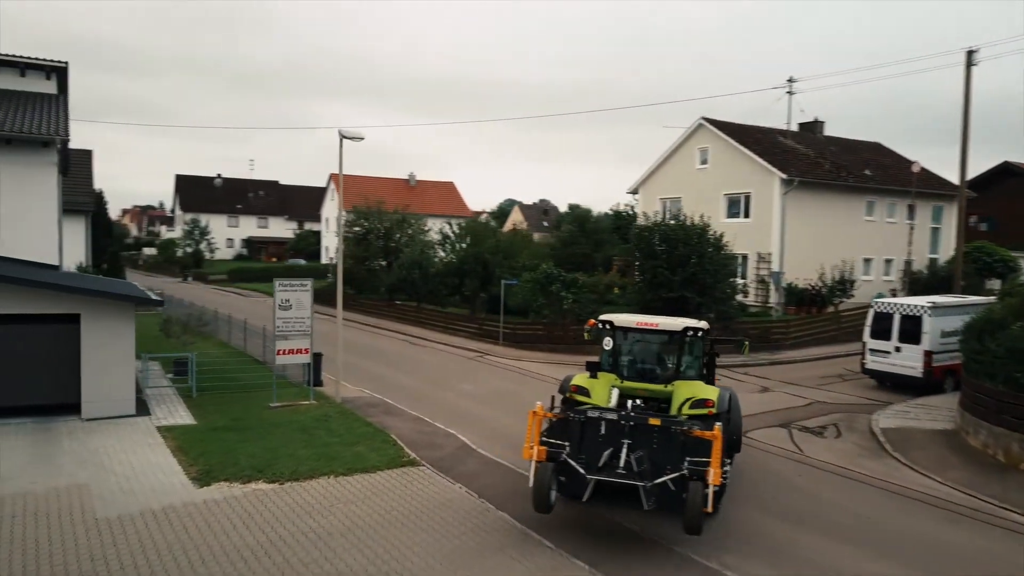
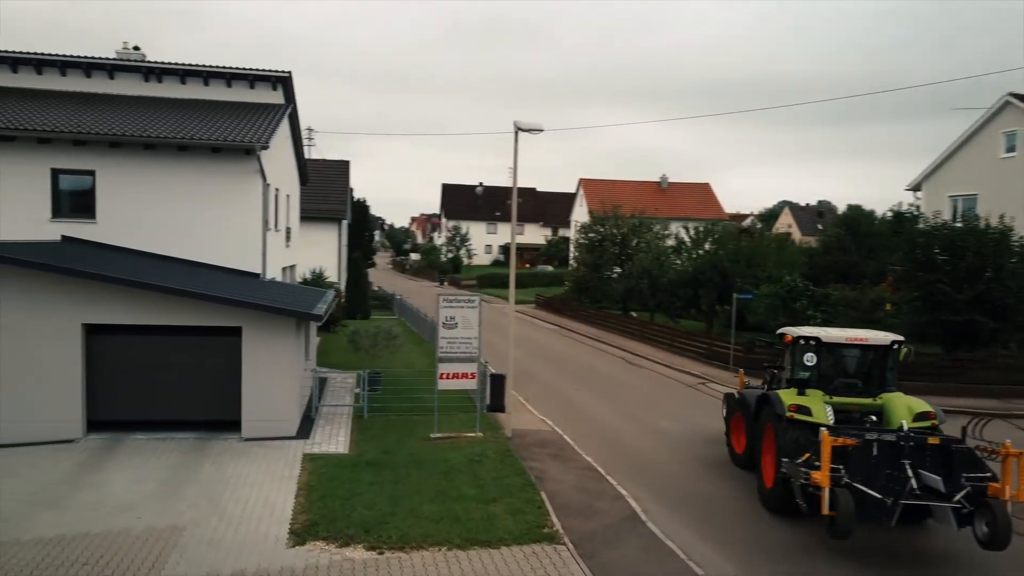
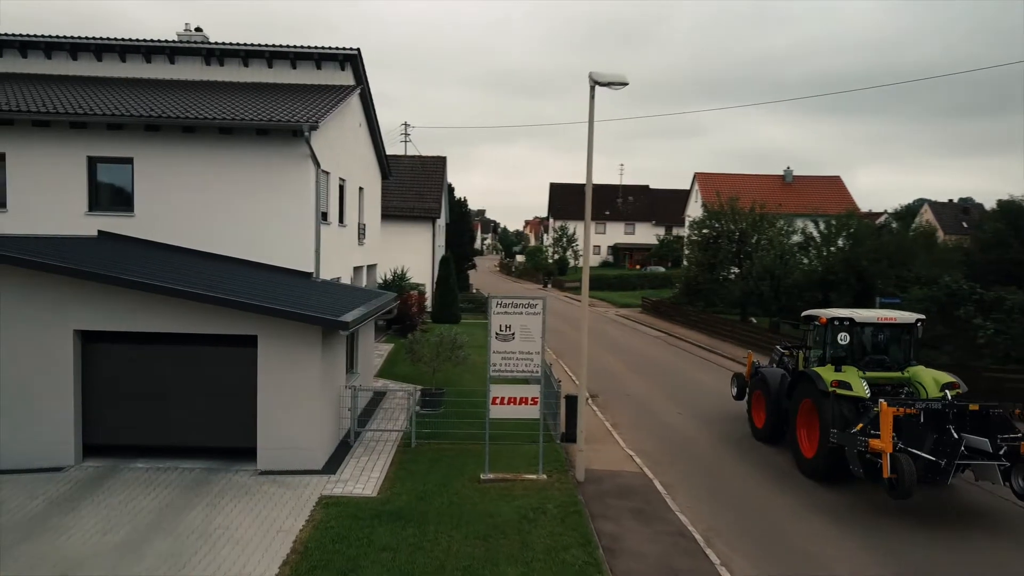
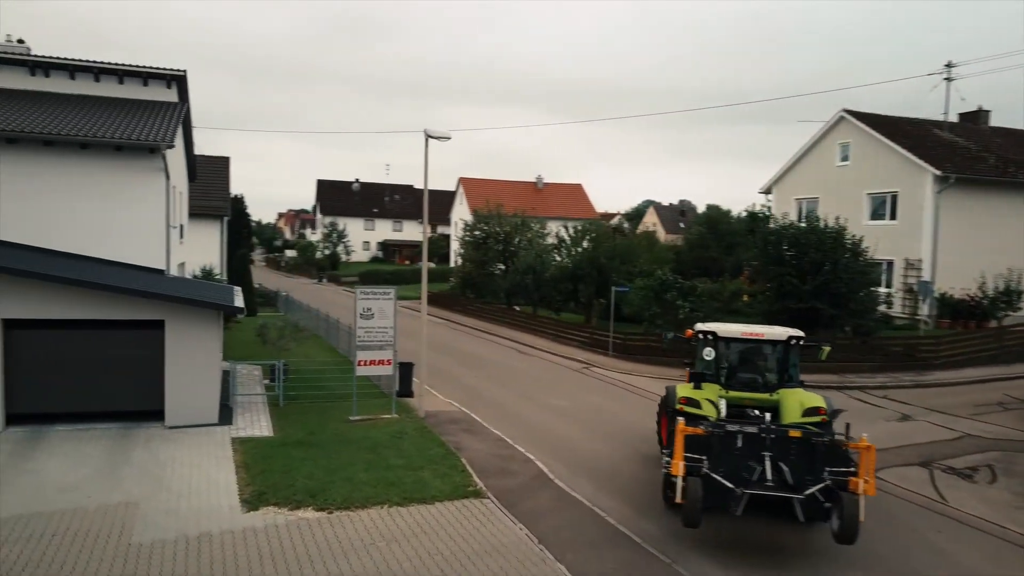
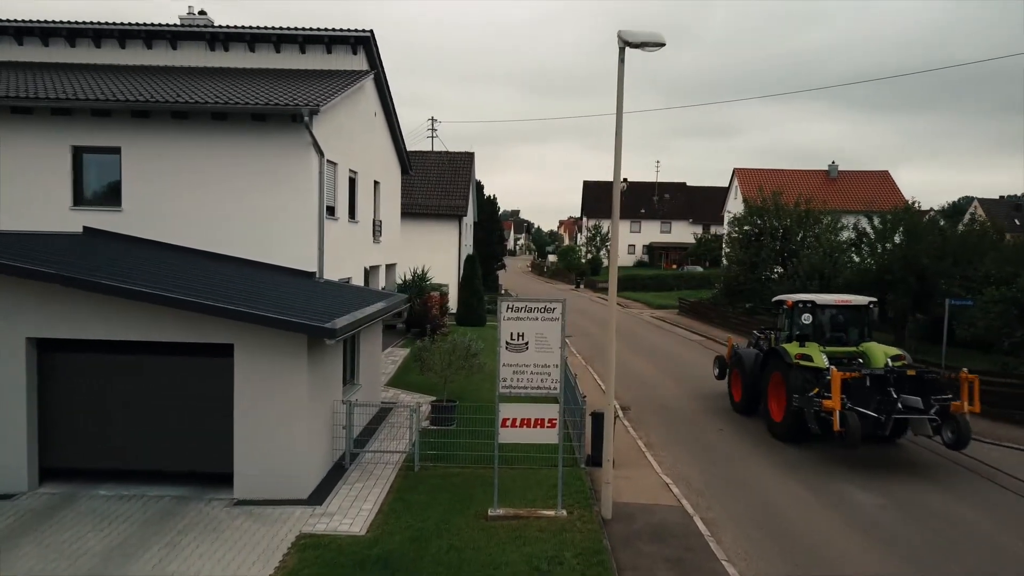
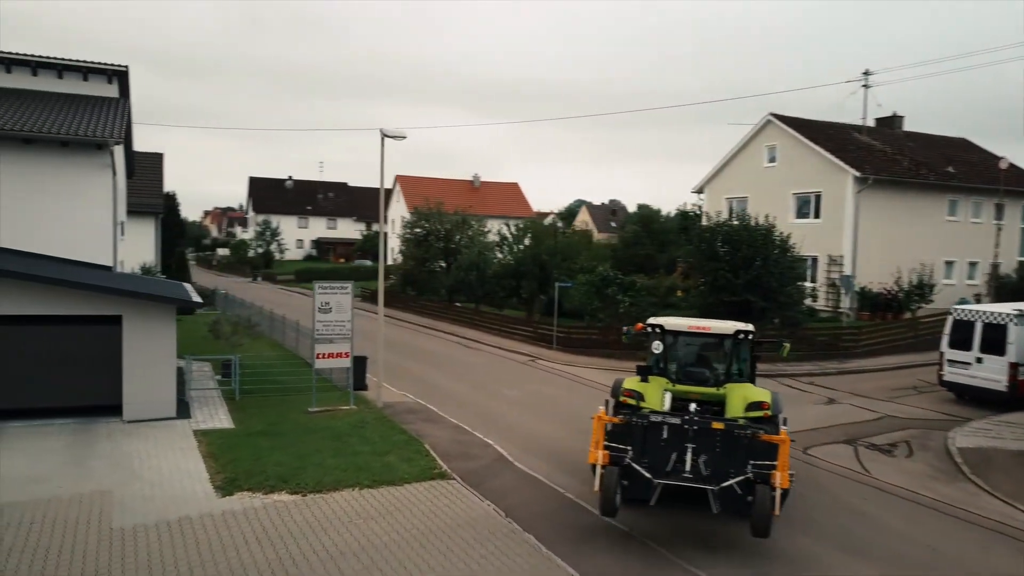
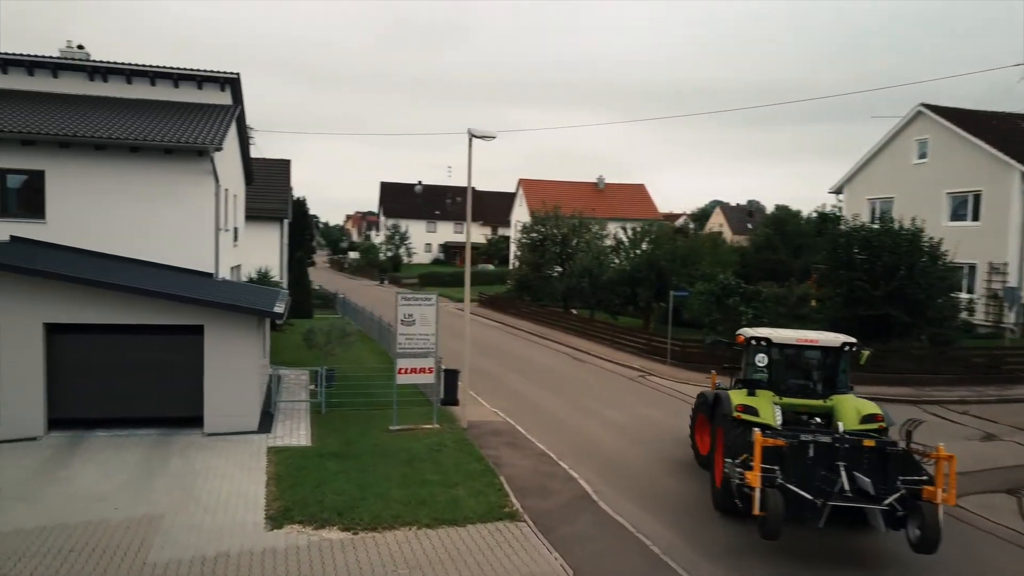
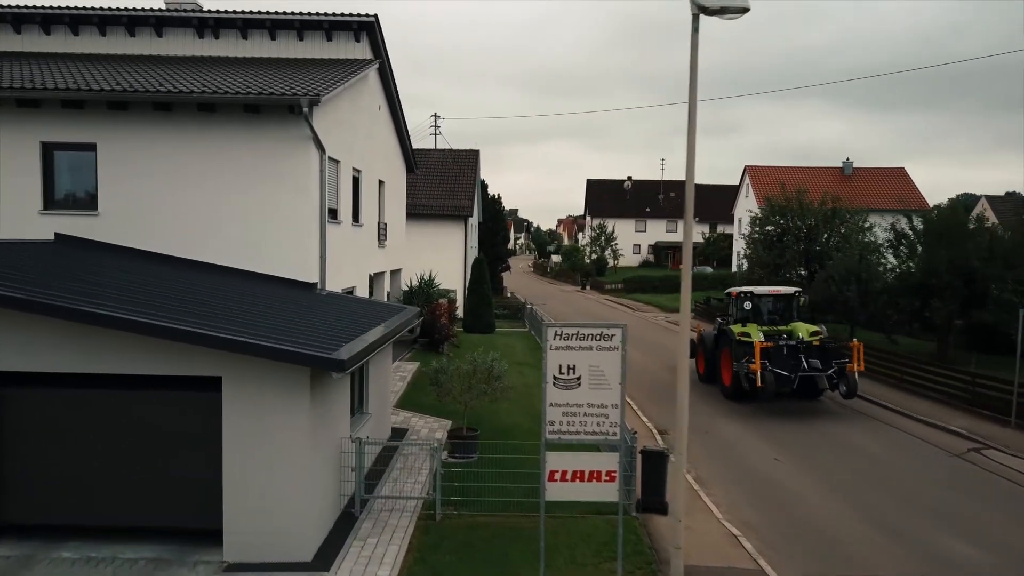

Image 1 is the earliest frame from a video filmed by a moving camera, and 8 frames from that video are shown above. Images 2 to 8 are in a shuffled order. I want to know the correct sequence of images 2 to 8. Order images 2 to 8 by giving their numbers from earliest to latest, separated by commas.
6, 4, 7, 2, 3, 5, 8
